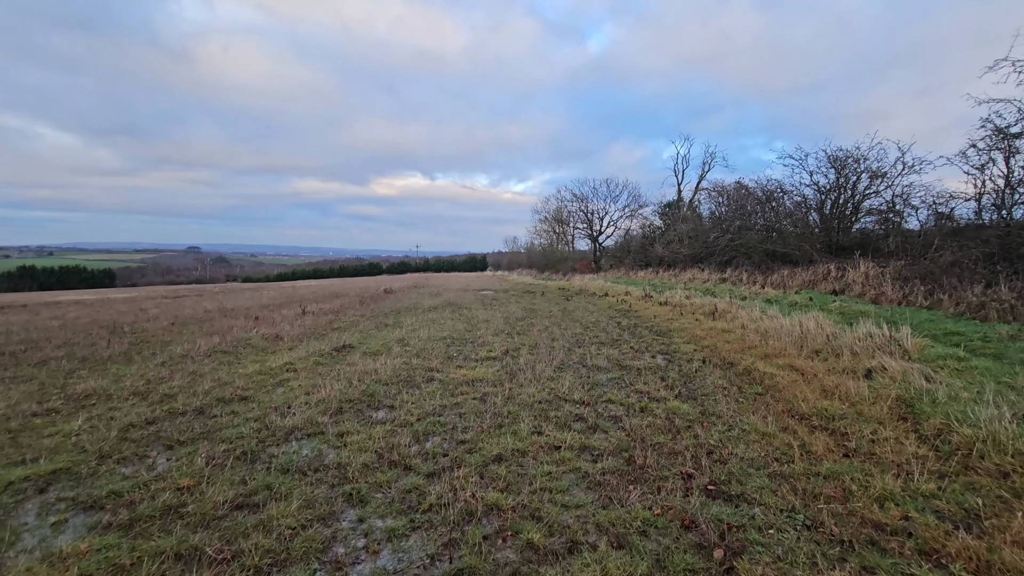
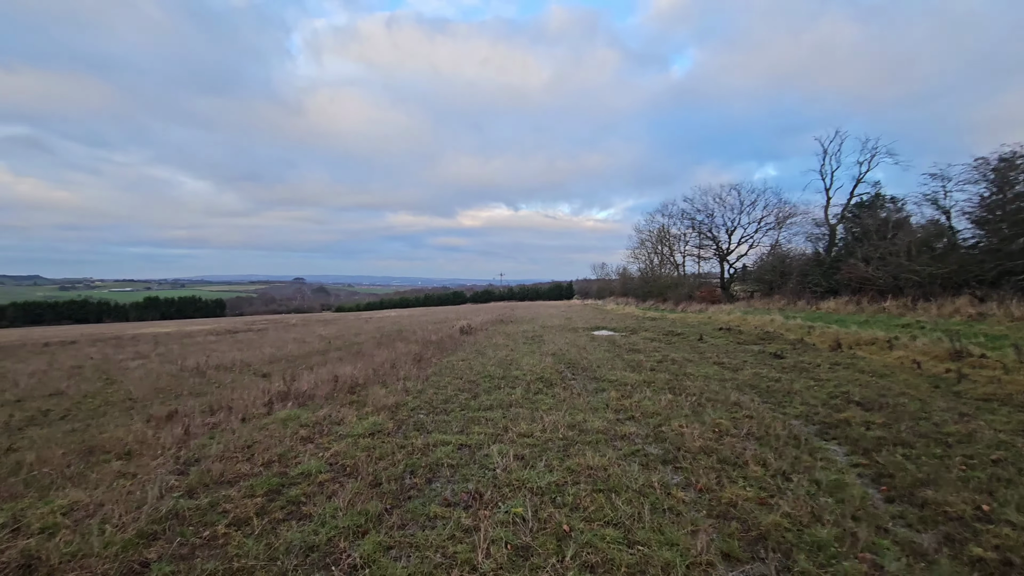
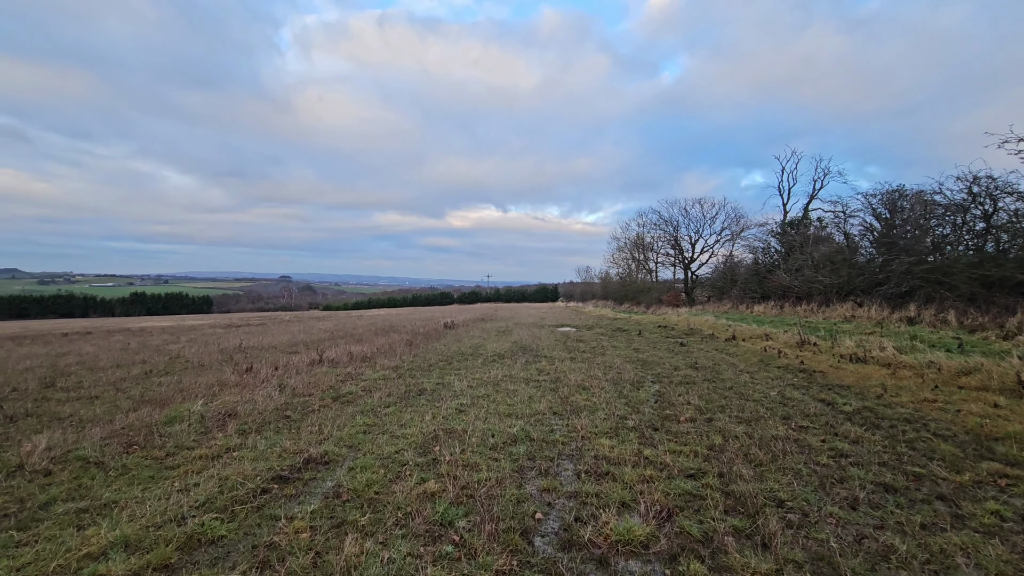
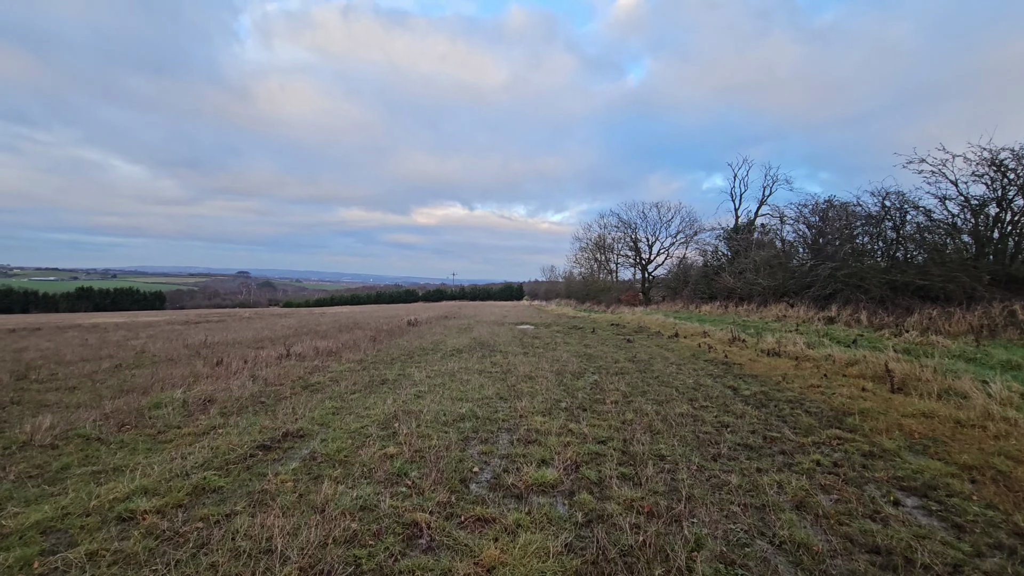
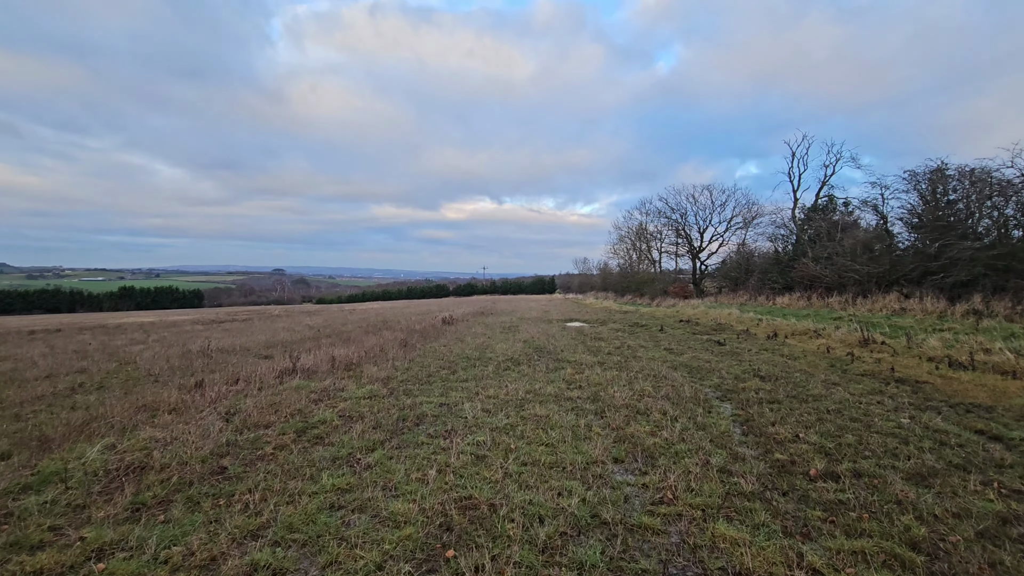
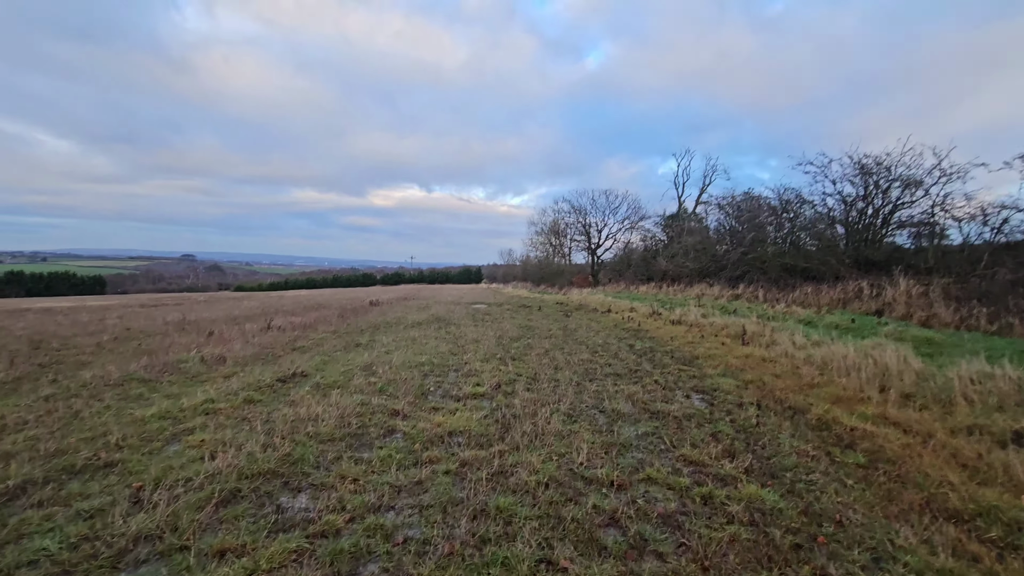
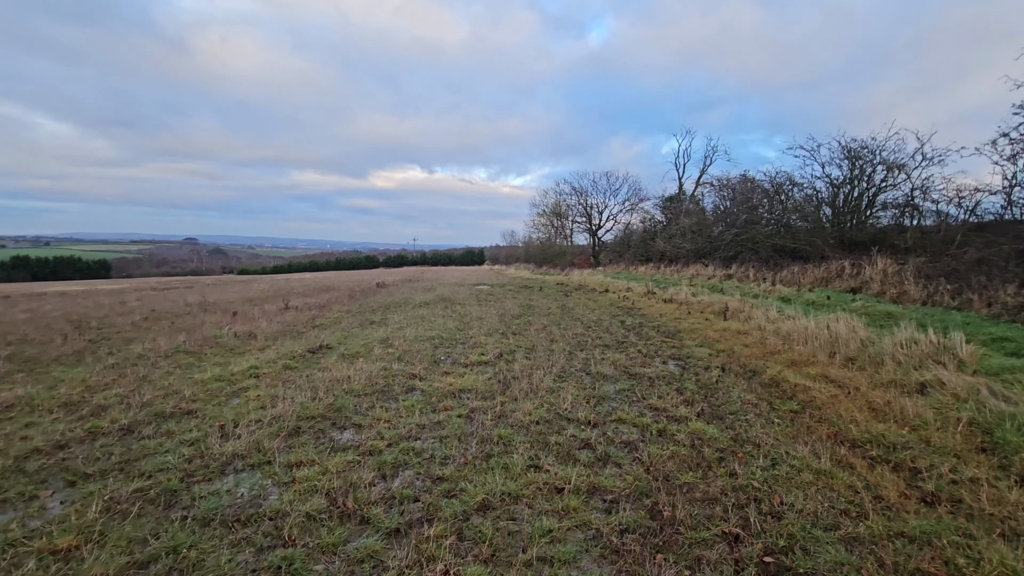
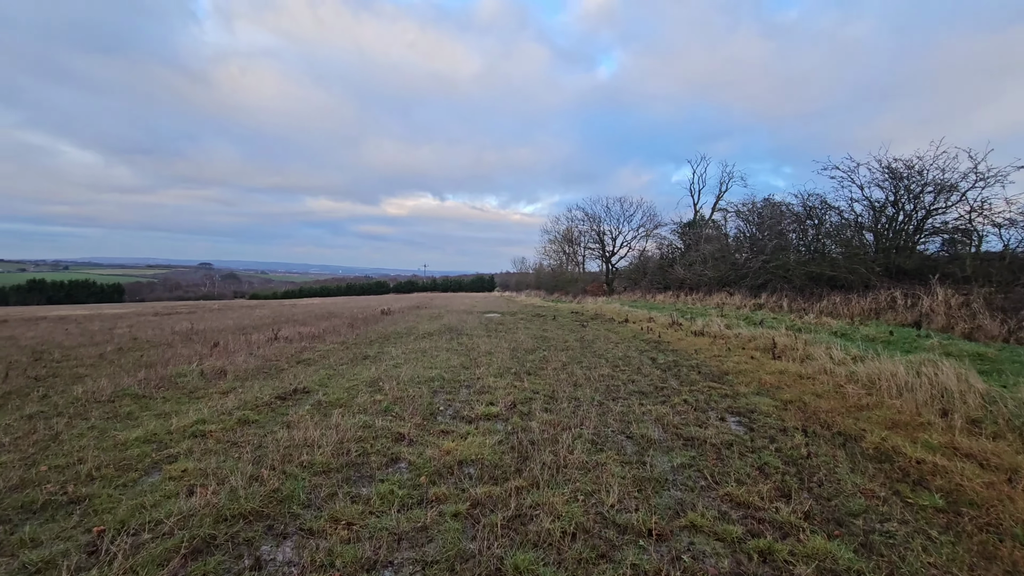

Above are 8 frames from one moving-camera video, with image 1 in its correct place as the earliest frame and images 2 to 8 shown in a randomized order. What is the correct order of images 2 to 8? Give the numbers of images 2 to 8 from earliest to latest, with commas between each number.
7, 6, 8, 4, 3, 5, 2
